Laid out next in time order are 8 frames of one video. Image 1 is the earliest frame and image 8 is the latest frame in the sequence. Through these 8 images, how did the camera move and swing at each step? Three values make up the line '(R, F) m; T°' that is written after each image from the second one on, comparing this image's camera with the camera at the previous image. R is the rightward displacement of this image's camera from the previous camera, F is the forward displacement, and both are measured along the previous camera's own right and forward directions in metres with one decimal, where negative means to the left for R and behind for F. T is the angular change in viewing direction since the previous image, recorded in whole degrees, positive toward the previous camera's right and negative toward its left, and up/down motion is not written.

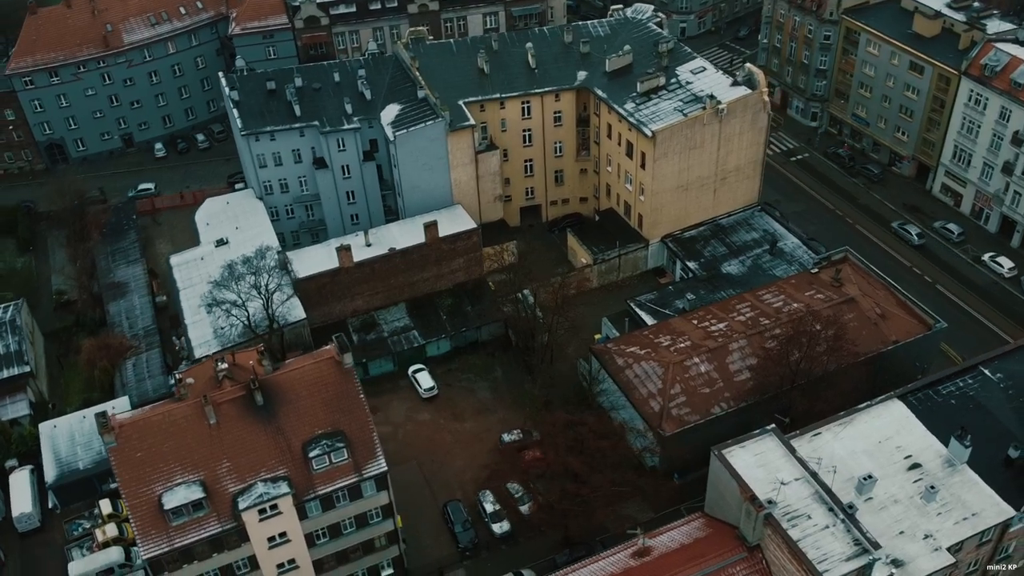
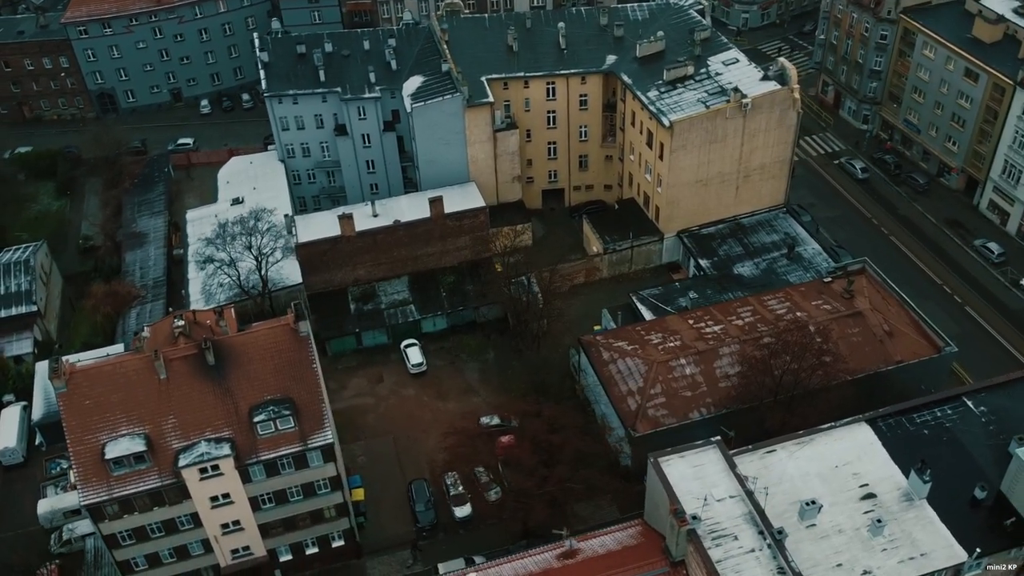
(+6.5, +1.4) m; -6°
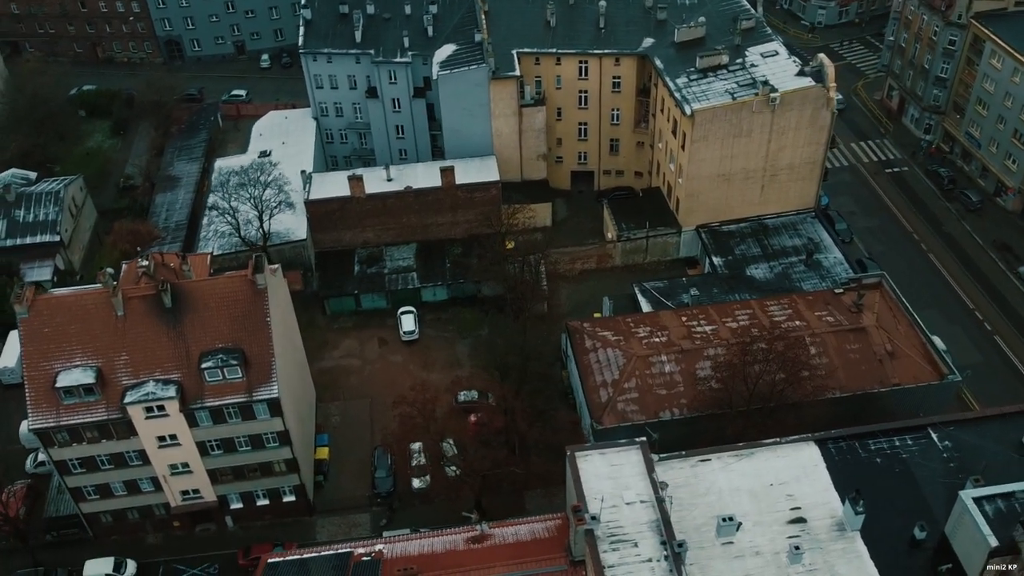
(+7.5, +1.5) m; -7°
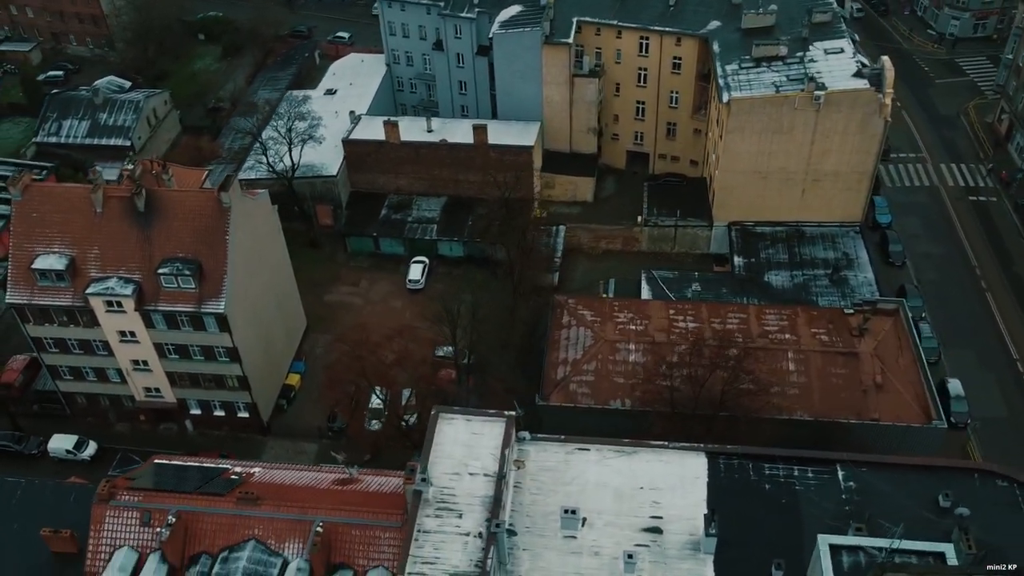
(+12.1, +1.9) m; -11°
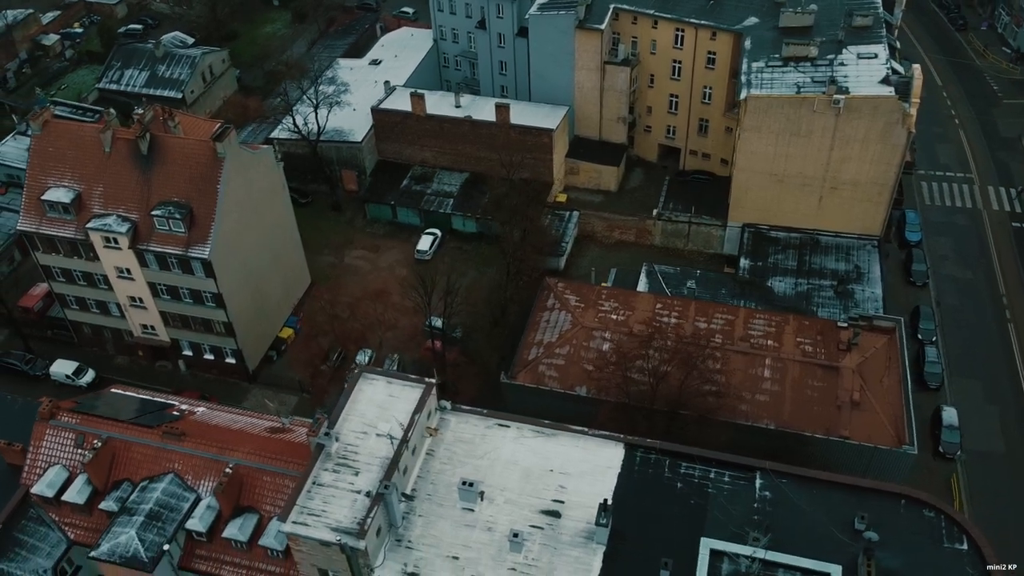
(+7.3, +0.4) m; -7°
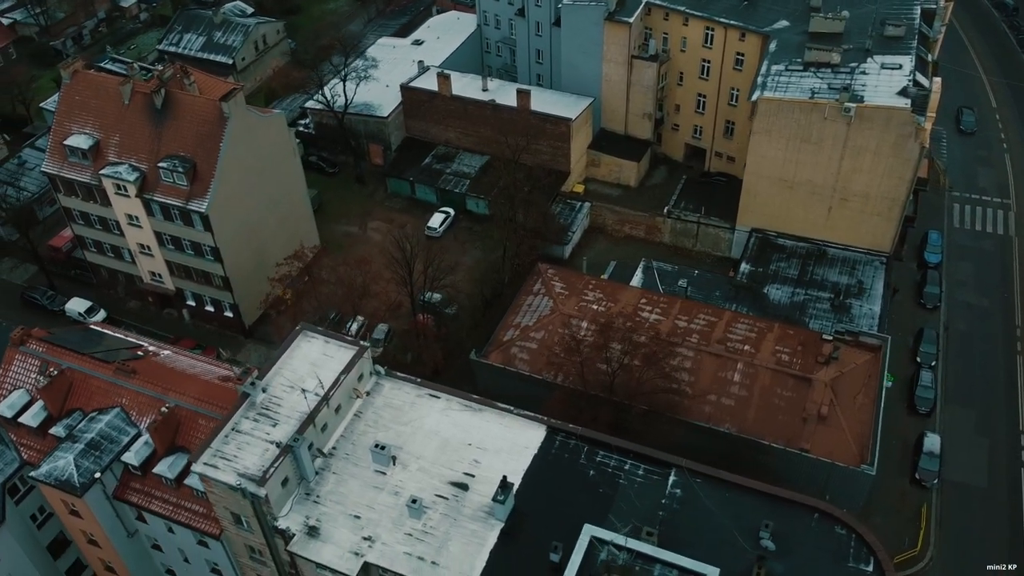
(+6.6, -0.1) m; -6°
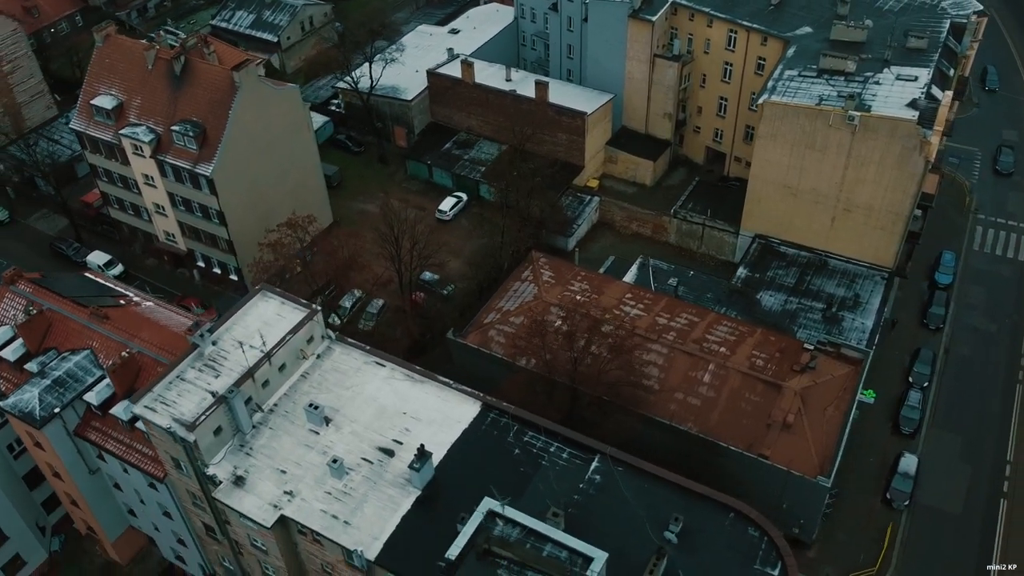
(+5.8, -0.3) m; -5°
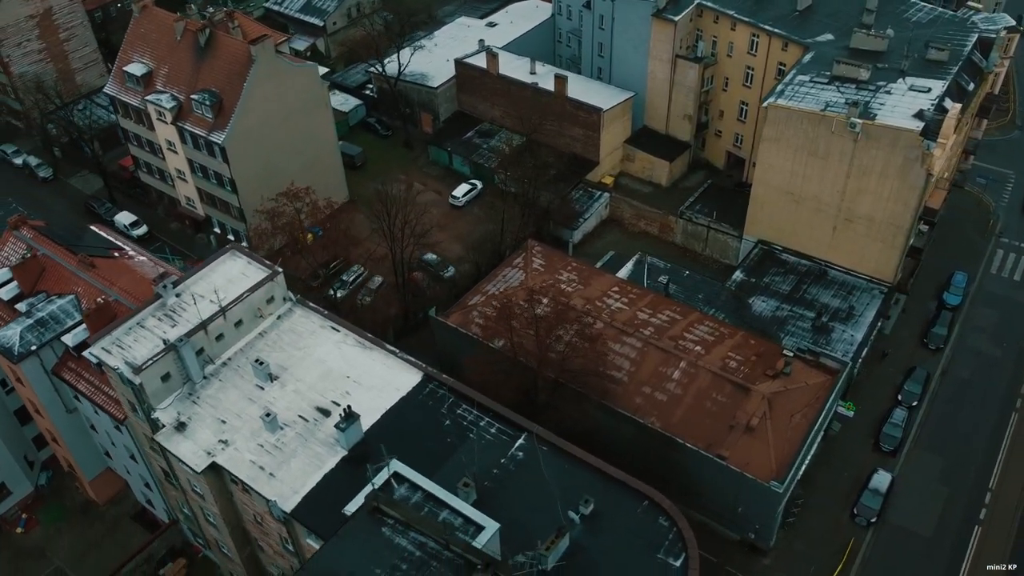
(+5.8, -0.3) m; -5°
